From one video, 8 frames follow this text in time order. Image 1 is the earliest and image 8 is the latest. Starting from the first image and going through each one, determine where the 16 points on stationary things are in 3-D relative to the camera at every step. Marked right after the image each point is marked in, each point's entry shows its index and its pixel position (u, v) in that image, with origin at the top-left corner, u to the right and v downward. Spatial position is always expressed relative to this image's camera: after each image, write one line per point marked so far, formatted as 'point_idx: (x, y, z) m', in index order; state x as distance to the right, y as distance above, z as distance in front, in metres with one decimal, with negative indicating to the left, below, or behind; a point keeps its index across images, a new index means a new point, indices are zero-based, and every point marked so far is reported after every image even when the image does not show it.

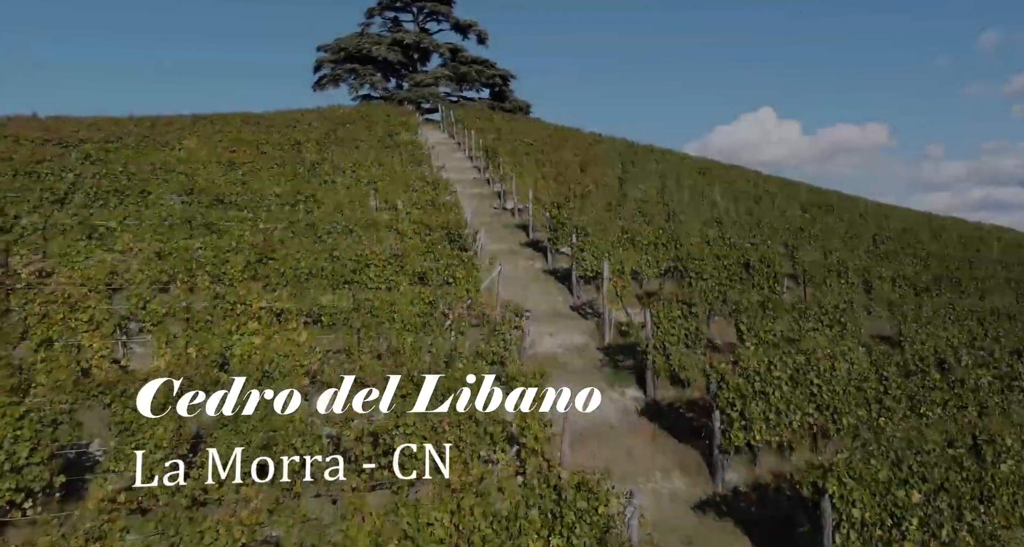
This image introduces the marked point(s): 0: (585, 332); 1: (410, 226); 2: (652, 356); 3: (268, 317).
0: (+2.0, -1.7, +17.3) m
1: (-3.1, +1.3, +18.8) m
2: (+3.2, -1.9, +14.1) m
3: (-4.7, -0.9, +11.6) m
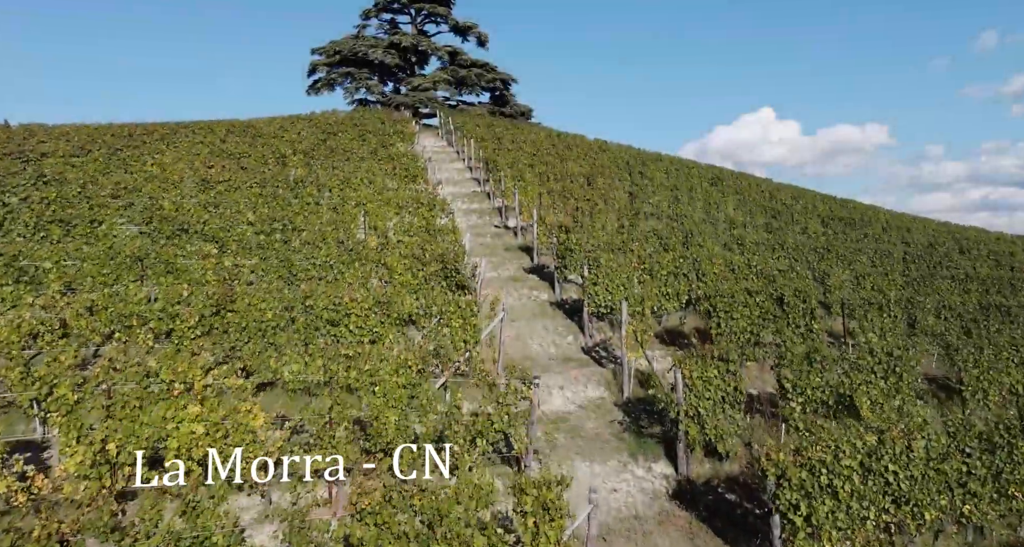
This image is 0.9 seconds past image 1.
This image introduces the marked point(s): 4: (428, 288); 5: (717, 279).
0: (+2.2, -2.7, +15.0) m
1: (-3.0, +0.2, +16.6) m
2: (+3.3, -2.9, +11.8) m
3: (-4.6, -1.9, +9.4) m
4: (-2.1, -0.5, +15.5) m
5: (+6.6, -0.3, +19.7) m
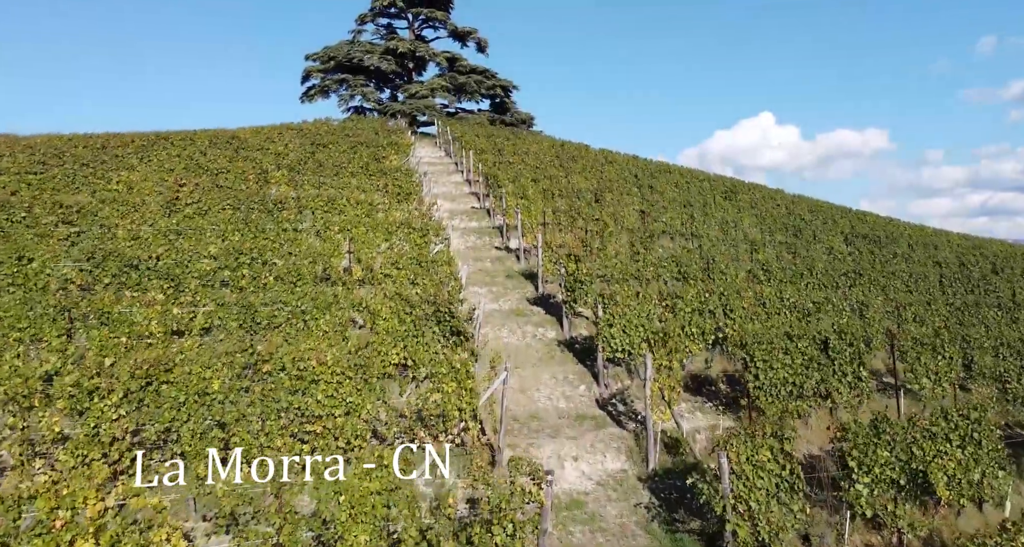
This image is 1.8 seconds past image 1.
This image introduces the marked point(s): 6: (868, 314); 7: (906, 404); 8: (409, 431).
0: (+2.2, -3.7, +12.7) m
1: (-2.9, -0.7, +14.2) m
2: (+3.4, -3.9, +9.5) m
3: (-4.5, -2.8, +7.0) m
4: (-2.0, -1.4, +13.1) m
5: (+6.7, -1.3, +17.4) m
6: (+11.5, -1.3, +19.8) m
7: (+10.5, -3.5, +16.3) m
8: (-1.8, -2.8, +10.8) m
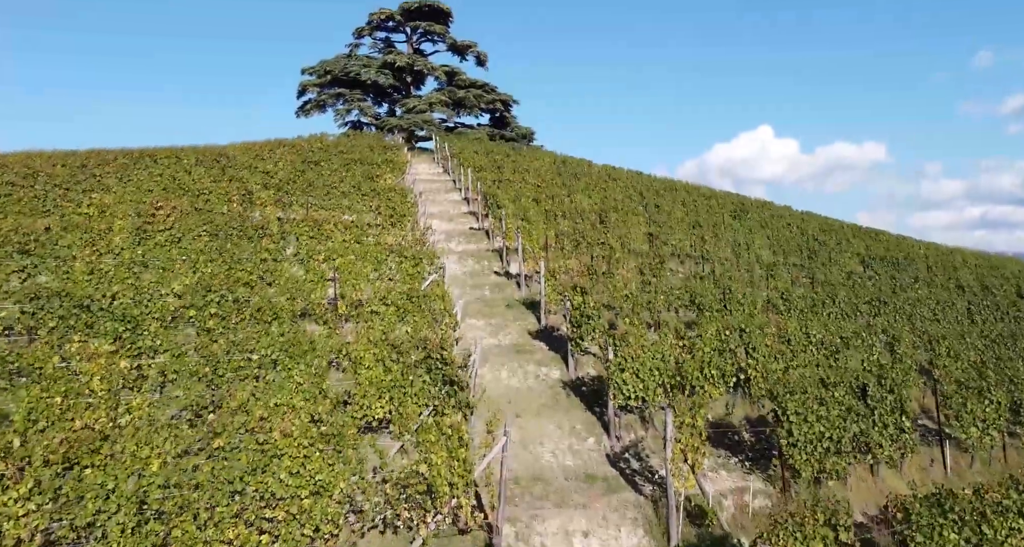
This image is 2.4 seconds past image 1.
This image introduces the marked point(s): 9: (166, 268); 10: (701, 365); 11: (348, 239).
0: (+2.3, -4.5, +11.0) m
1: (-2.9, -1.6, +12.6) m
2: (+3.4, -4.6, +7.8) m
3: (-4.5, -3.5, +5.4) m
4: (-2.0, -2.3, +11.5) m
5: (+6.7, -2.2, +15.7) m
6: (+11.5, -2.3, +18.2) m
7: (+10.6, -4.4, +14.7) m
8: (-1.8, -3.6, +9.2) m
9: (-8.5, +0.1, +15.0) m
10: (+4.6, -2.2, +14.9) m
11: (-5.3, +1.1, +19.8) m
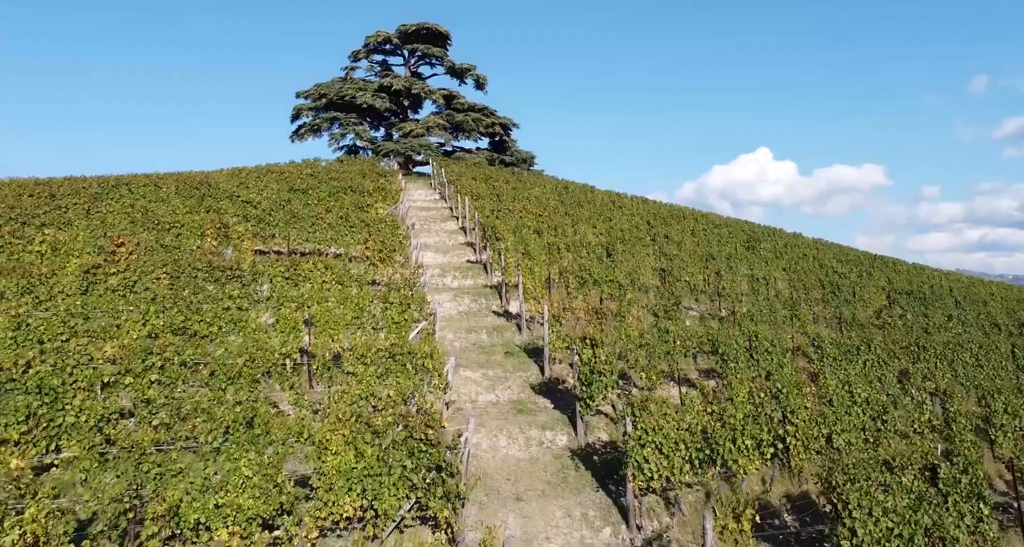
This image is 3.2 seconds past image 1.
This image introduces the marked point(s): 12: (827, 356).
0: (+2.3, -5.5, +8.7) m
1: (-2.9, -2.6, +10.4) m
2: (+3.4, -5.5, +5.5) m
3: (-4.5, -4.3, +3.1) m
4: (-2.0, -3.3, +9.3) m
5: (+6.7, -3.3, +13.5) m
6: (+11.5, -3.5, +15.9) m
7: (+10.6, -5.5, +12.4) m
8: (-1.8, -4.5, +6.9) m
9: (-8.5, -1.0, +12.9) m
10: (+4.6, -3.3, +12.7) m
11: (-5.3, -0.2, +17.7) m
12: (+9.4, -2.5, +18.2) m
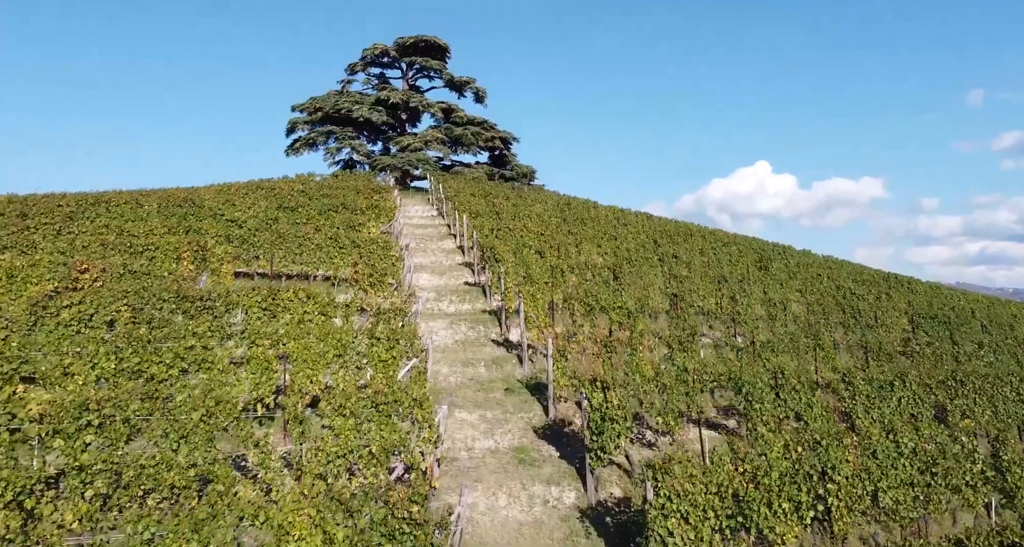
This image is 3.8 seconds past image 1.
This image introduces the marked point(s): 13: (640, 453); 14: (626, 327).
0: (+2.3, -6.1, +7.0) m
1: (-2.9, -3.3, +8.7) m
2: (+3.5, -6.0, +3.7) m
3: (-4.4, -4.8, +1.4) m
4: (-2.0, -3.9, +7.6) m
5: (+6.7, -4.0, +11.8) m
6: (+11.6, -4.3, +14.2) m
7: (+10.6, -6.2, +10.6) m
8: (-1.8, -5.0, +5.1) m
9: (-8.5, -1.7, +11.2) m
10: (+4.6, -4.0, +10.9) m
11: (-5.3, -1.0, +16.0) m
12: (+9.4, -3.2, +16.5) m
13: (+3.0, -4.2, +14.3) m
14: (+3.6, -1.6, +19.5) m
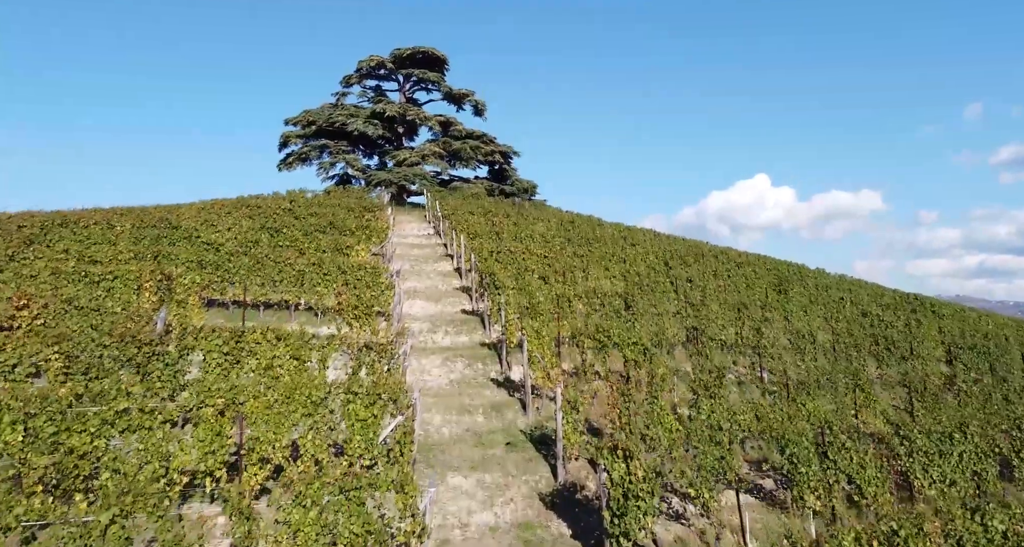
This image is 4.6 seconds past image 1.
0: (+2.3, -6.7, +4.6) m
1: (-2.8, -4.0, +6.4) m
2: (+3.5, -6.6, +1.4) m
3: (-4.4, -5.4, -1.0) m
4: (-1.9, -4.6, +5.3) m
5: (+6.8, -4.8, +9.5) m
6: (+11.6, -5.1, +11.9) m
7: (+10.6, -6.9, +8.3) m
8: (-1.7, -5.7, +2.8) m
9: (-8.4, -2.5, +8.9) m
10: (+4.7, -4.8, +8.6) m
11: (-5.3, -1.9, +13.8) m
12: (+9.5, -4.1, +14.2) m
13: (+3.1, -5.1, +12.0) m
14: (+3.7, -2.6, +17.2) m
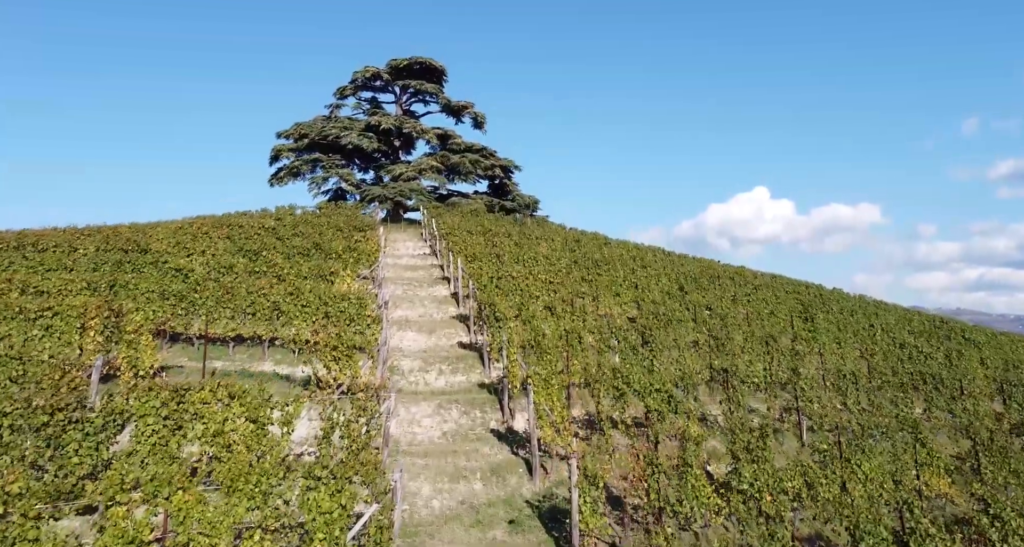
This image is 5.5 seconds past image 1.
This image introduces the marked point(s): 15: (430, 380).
0: (+2.4, -7.4, +2.0) m
1: (-2.7, -4.7, +3.8) m
2: (+3.6, -7.2, -1.3) m
3: (-4.3, -5.9, -3.6) m
4: (-1.8, -5.2, +2.6) m
5: (+6.9, -5.6, +6.9) m
6: (+11.7, -5.9, +9.3) m
7: (+10.7, -7.6, +5.6) m
8: (-1.6, -6.3, +0.2) m
9: (-8.3, -3.2, +6.4) m
10: (+4.8, -5.5, +6.0) m
11: (-5.2, -2.7, +11.2) m
12: (+9.6, -5.0, +11.6) m
13: (+3.1, -5.9, +9.4) m
14: (+3.8, -3.5, +14.7) m
15: (-2.5, -3.2, +18.3) m
